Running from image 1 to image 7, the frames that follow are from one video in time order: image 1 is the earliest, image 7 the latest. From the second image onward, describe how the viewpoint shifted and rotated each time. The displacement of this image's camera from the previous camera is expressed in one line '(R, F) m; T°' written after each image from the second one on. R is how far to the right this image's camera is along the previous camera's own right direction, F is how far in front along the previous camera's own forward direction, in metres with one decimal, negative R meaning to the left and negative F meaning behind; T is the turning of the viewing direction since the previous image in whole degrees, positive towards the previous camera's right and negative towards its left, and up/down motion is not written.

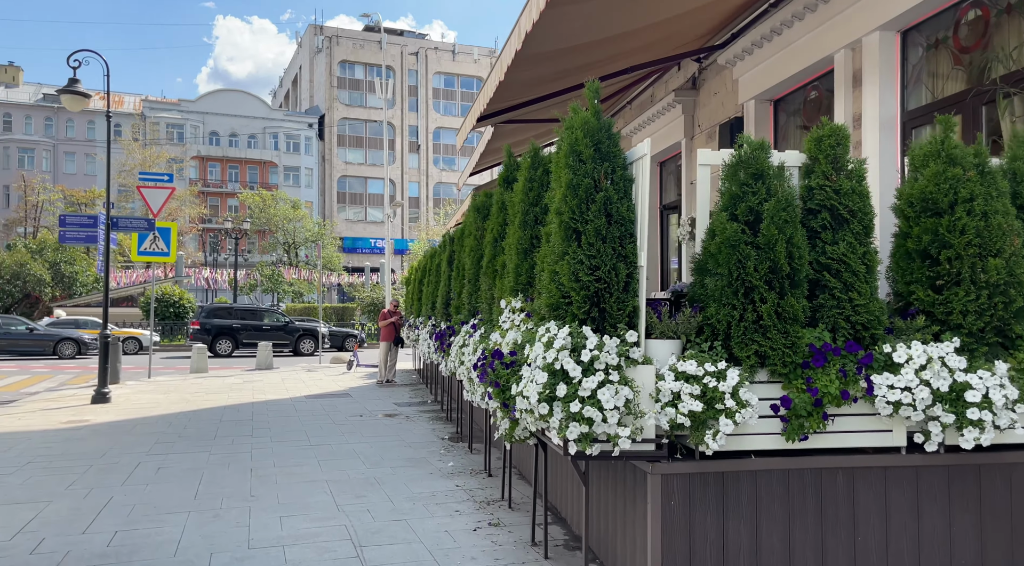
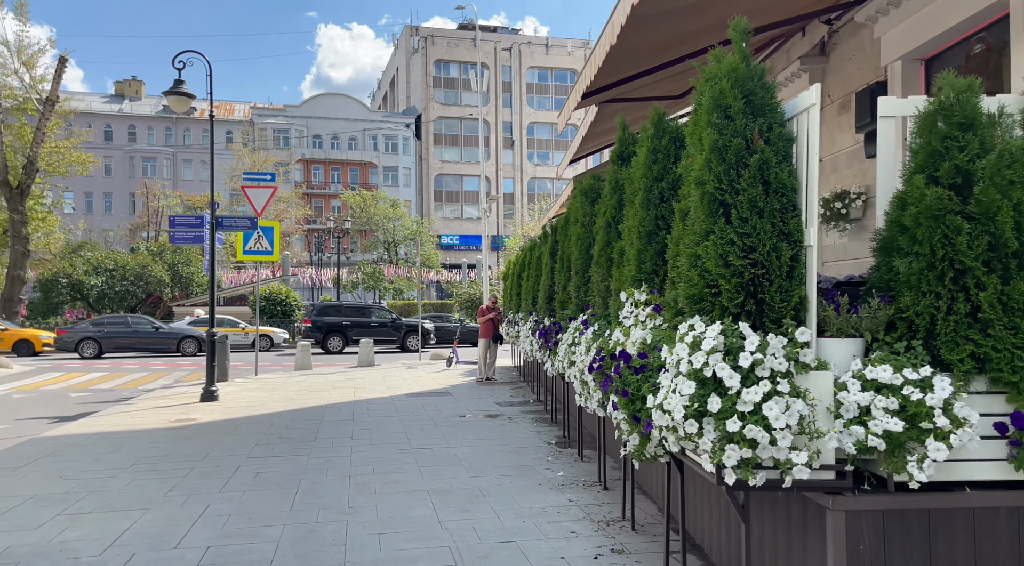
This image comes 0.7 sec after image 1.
(-0.1, +0.5) m; -7°
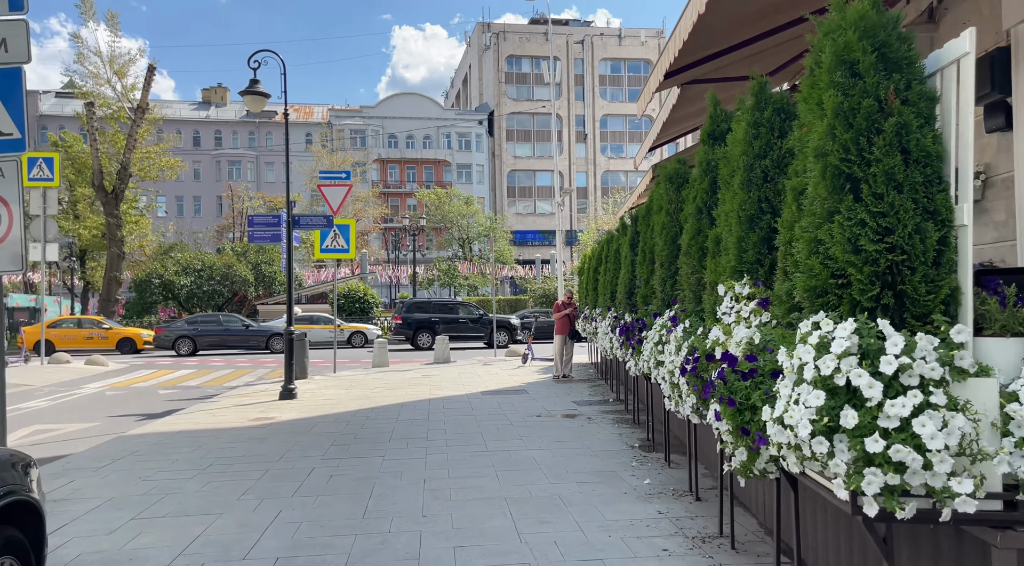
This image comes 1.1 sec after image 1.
(0.0, +0.3) m; -5°
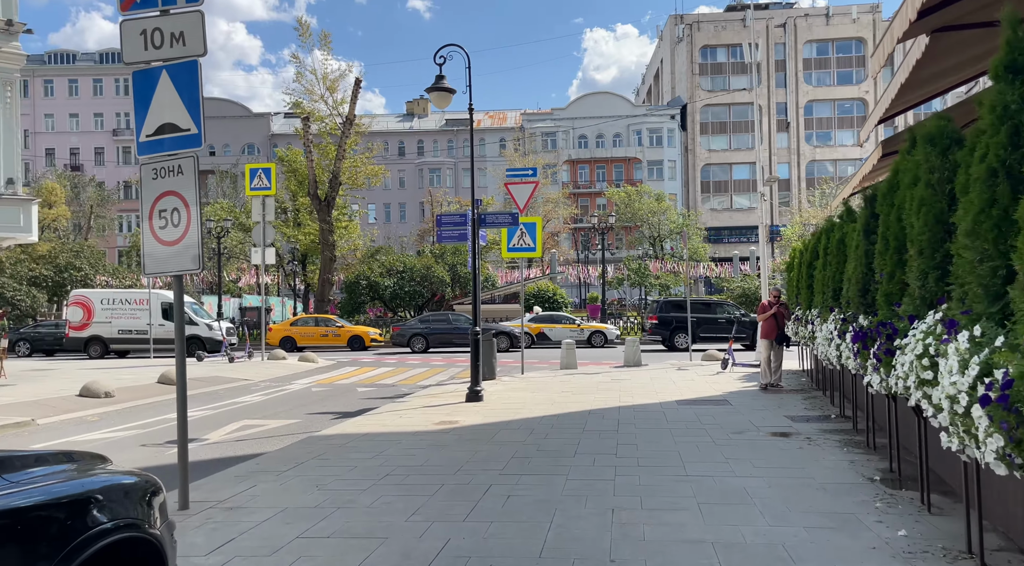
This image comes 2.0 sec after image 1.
(-0.1, +0.8) m; -13°
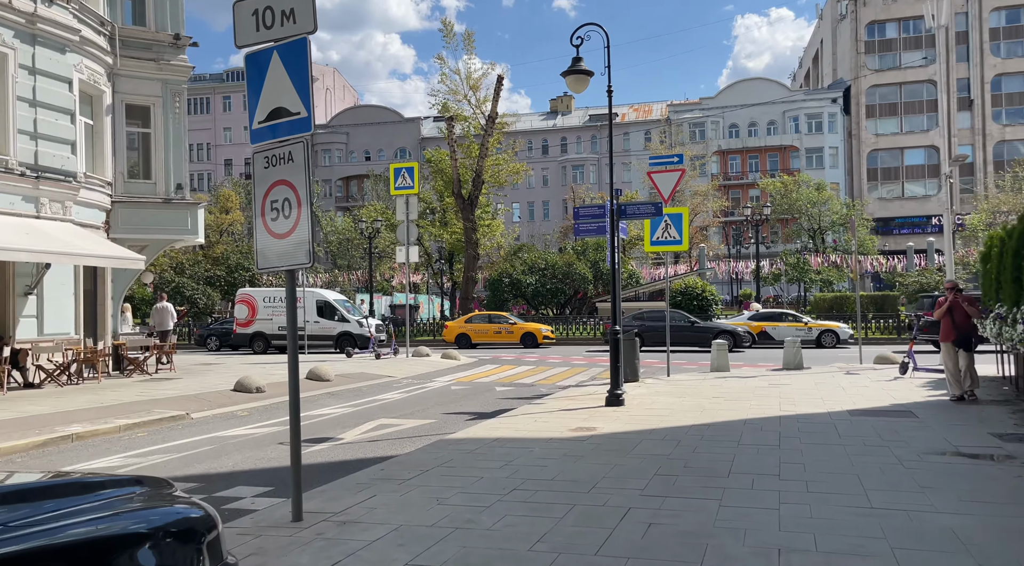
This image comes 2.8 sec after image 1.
(0.0, +0.7) m; -10°
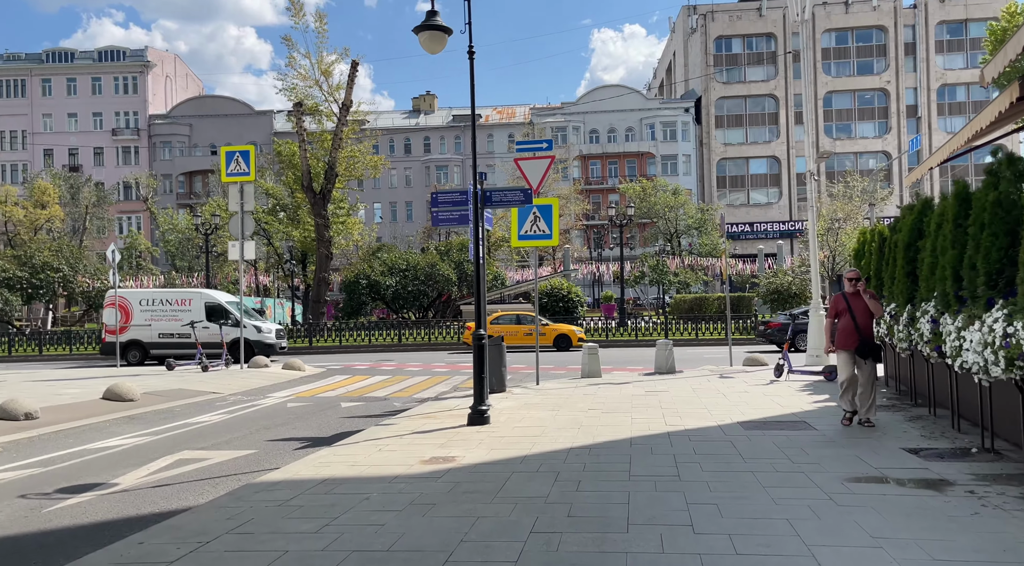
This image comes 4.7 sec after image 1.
(+0.3, +1.9) m; +9°
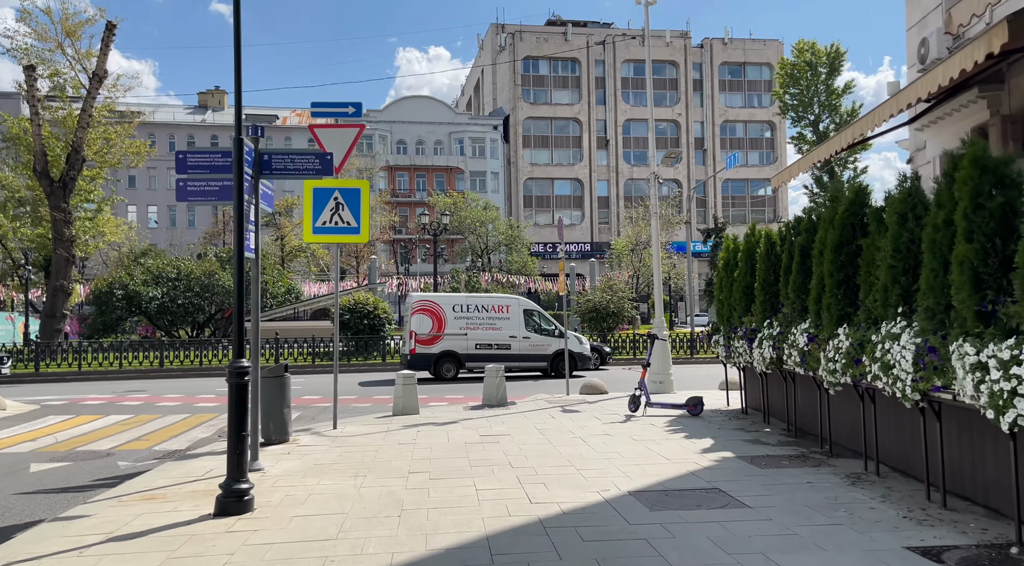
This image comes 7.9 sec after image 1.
(+0.1, +3.5) m; +13°
